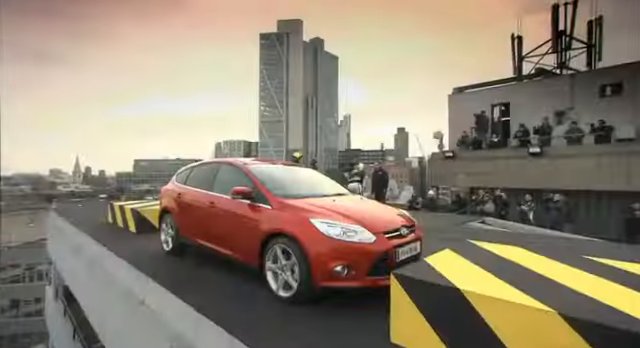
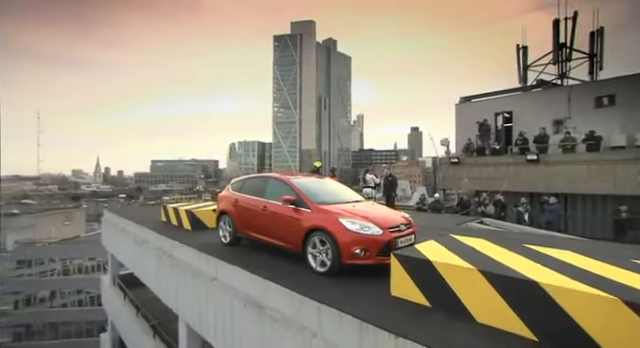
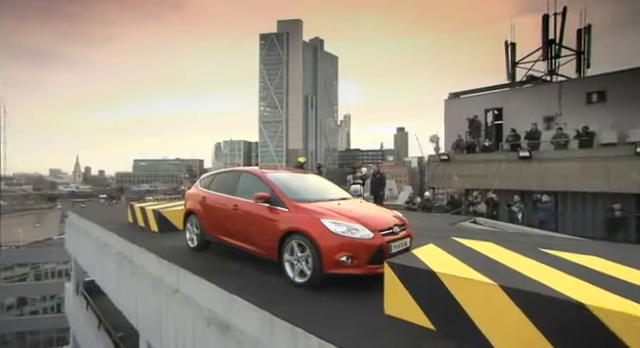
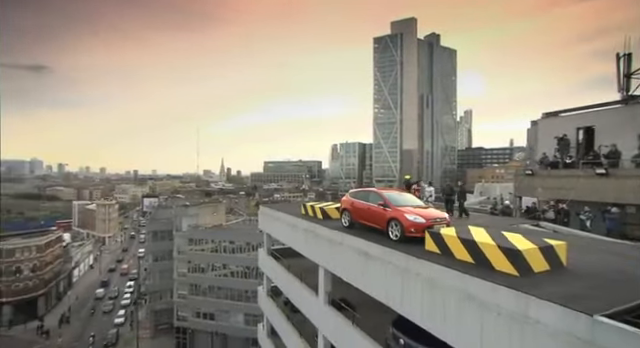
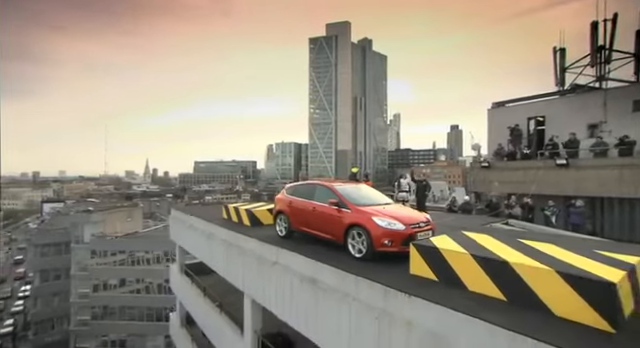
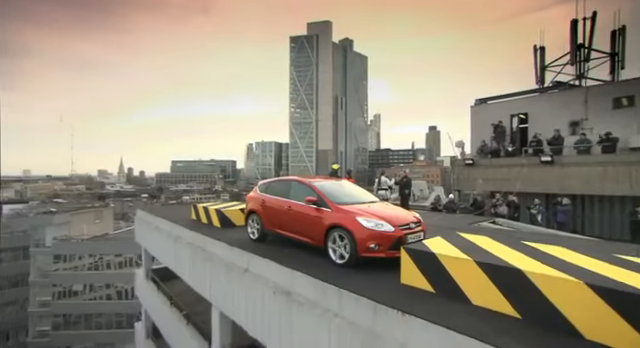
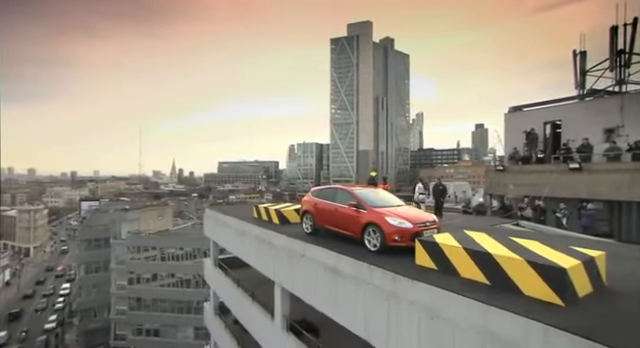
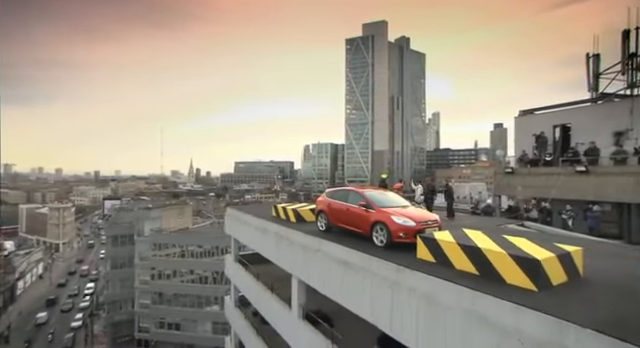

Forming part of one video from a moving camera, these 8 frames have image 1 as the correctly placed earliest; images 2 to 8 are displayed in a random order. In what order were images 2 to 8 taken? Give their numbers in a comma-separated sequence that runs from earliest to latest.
3, 2, 6, 5, 7, 8, 4
